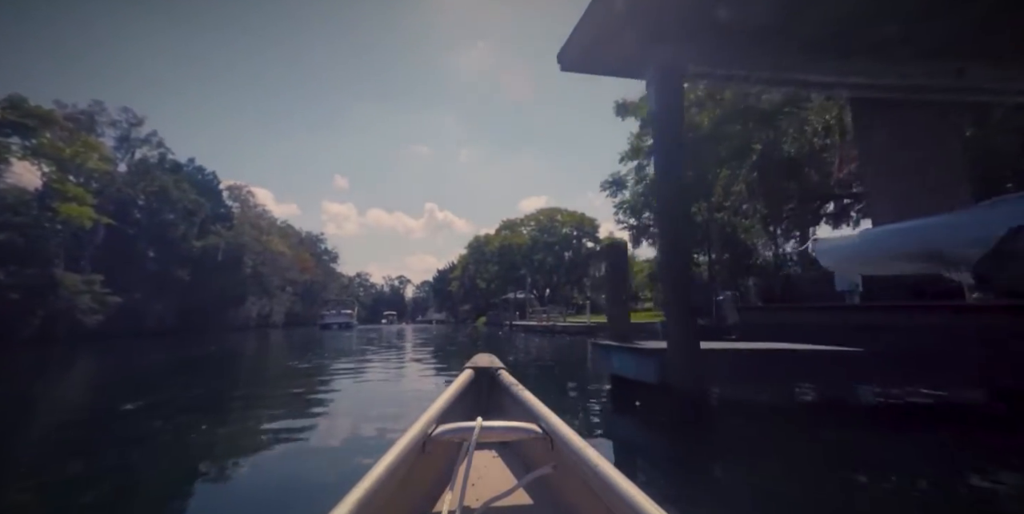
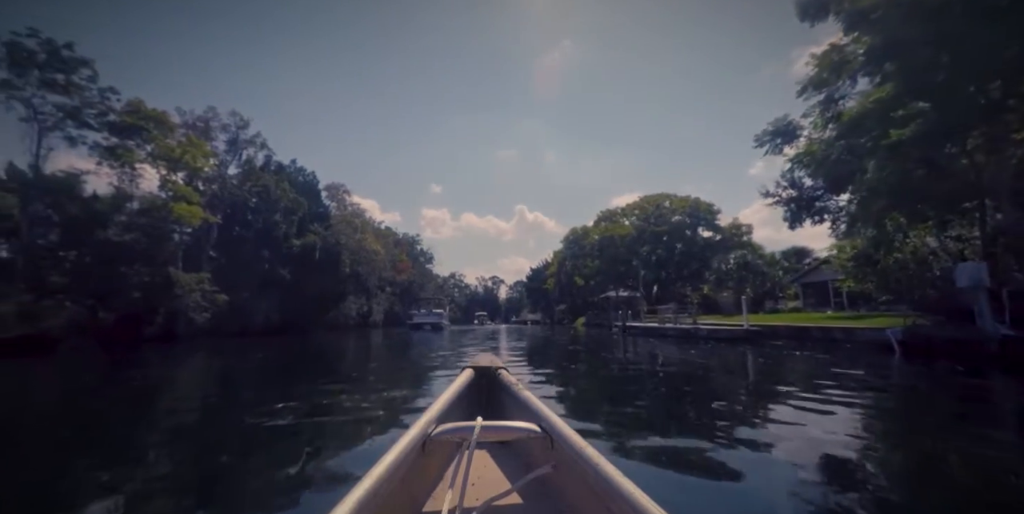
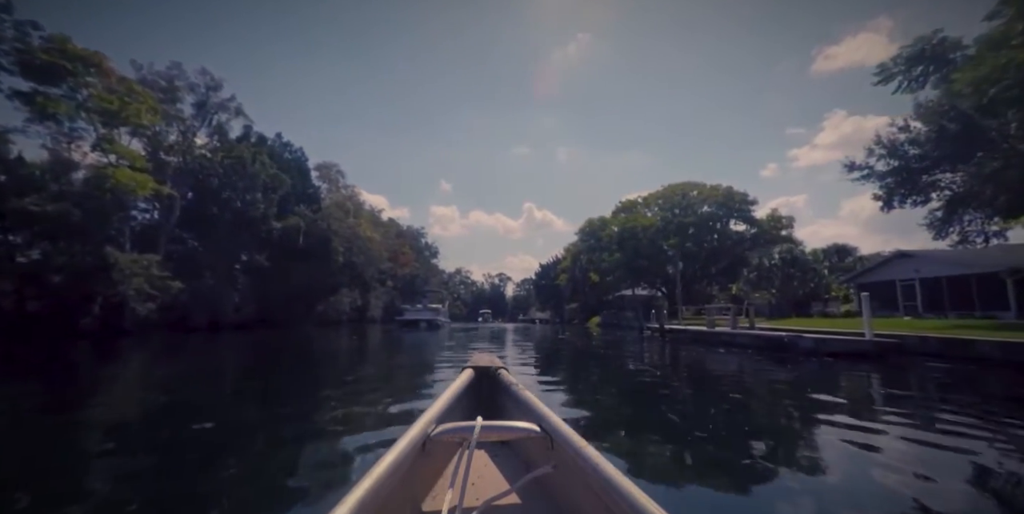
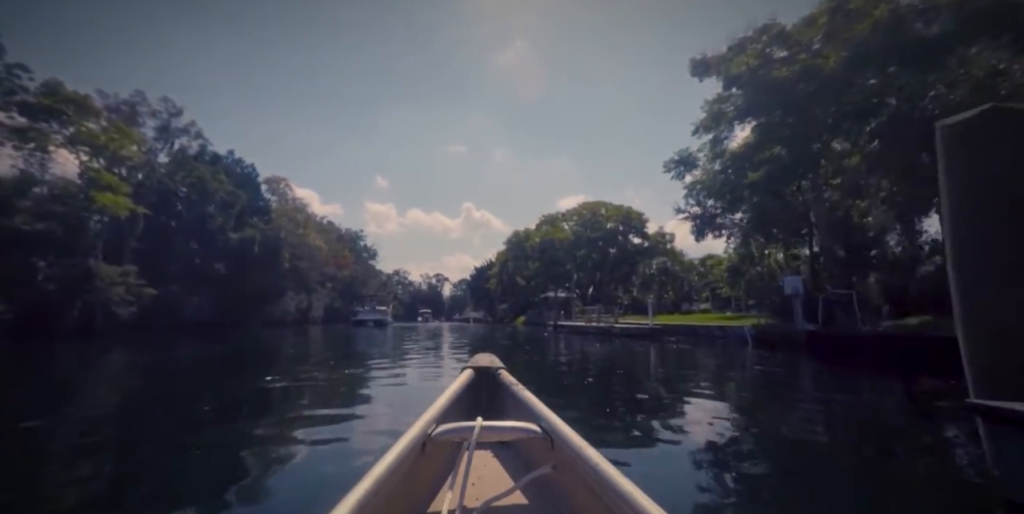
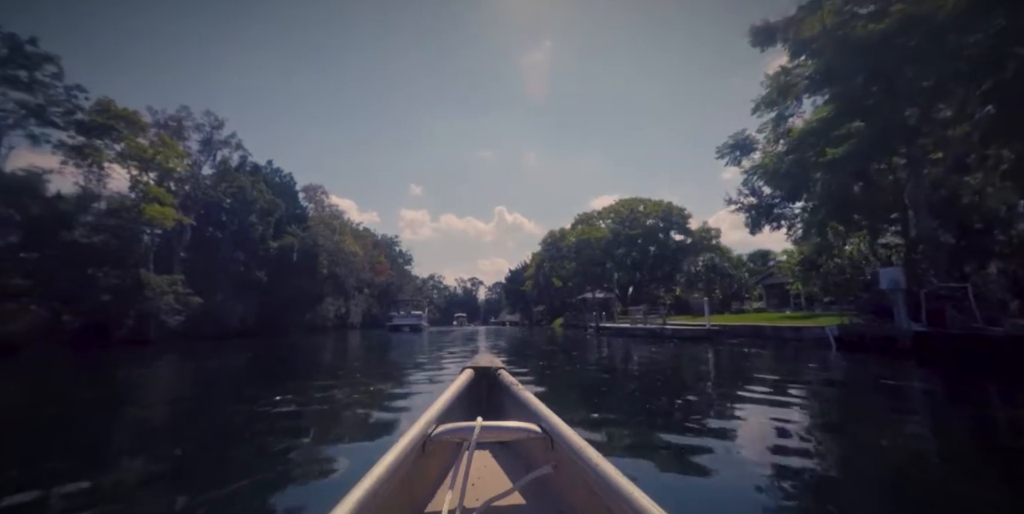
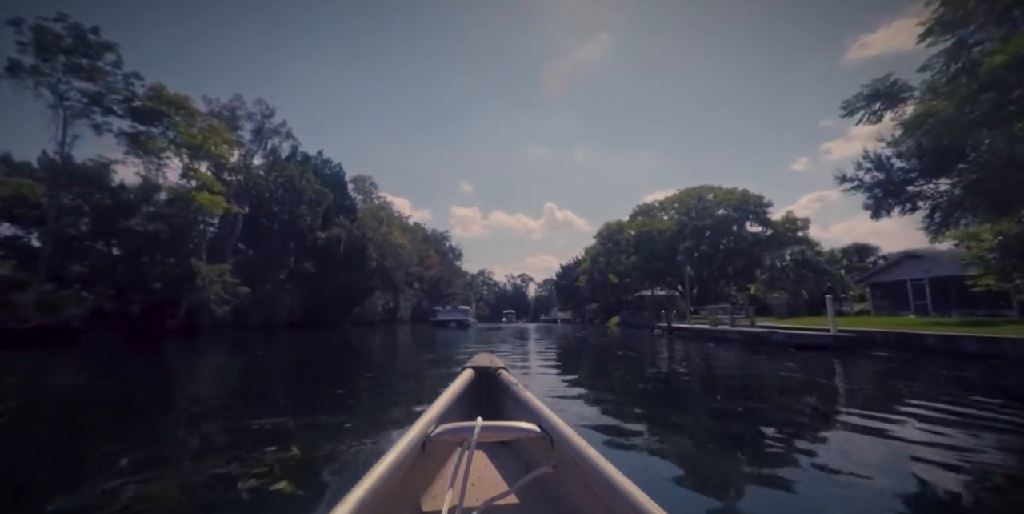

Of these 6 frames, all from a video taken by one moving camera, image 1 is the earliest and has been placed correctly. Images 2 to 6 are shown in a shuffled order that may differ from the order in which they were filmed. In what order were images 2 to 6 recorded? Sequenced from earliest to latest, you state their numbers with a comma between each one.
4, 5, 2, 6, 3
